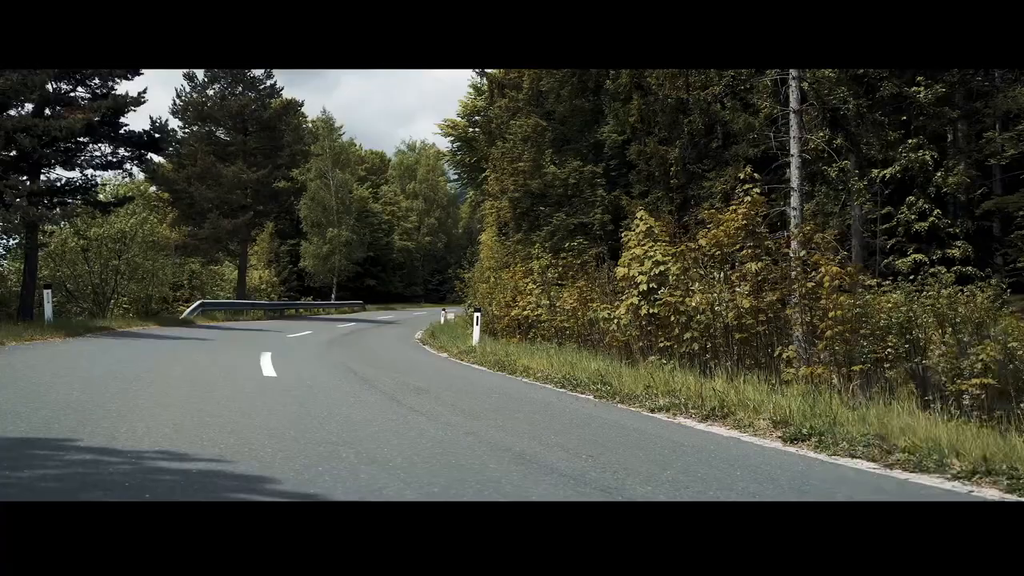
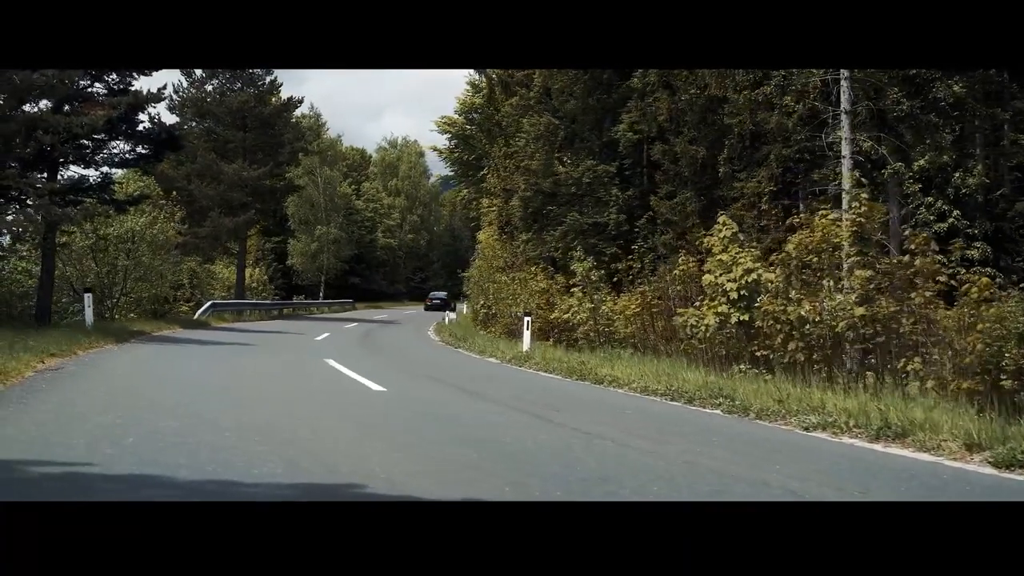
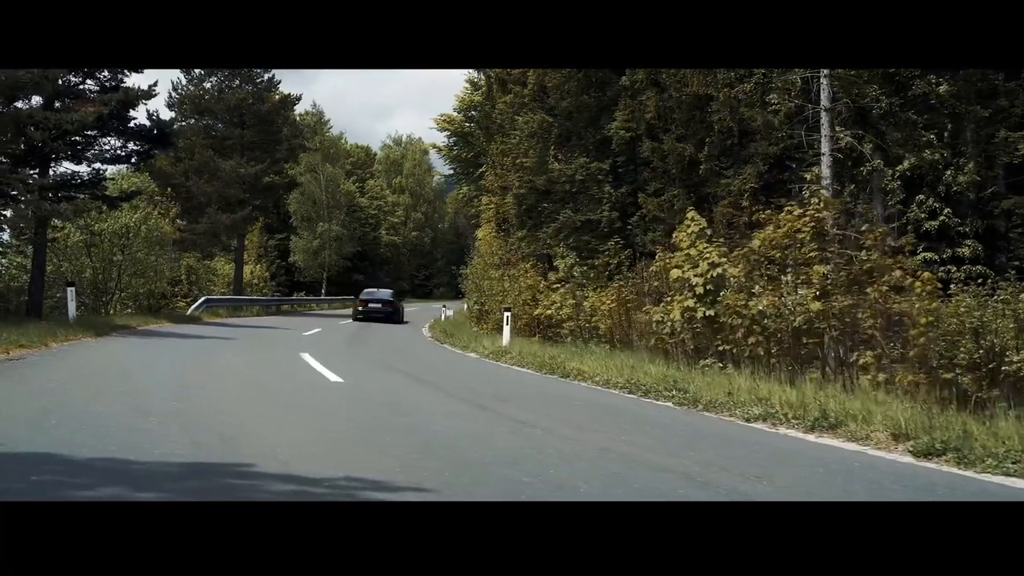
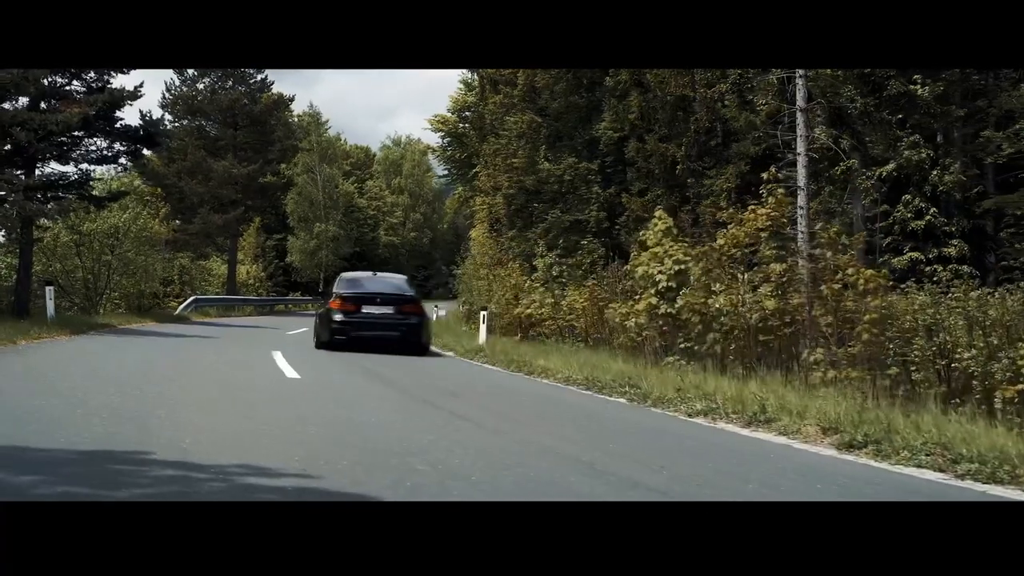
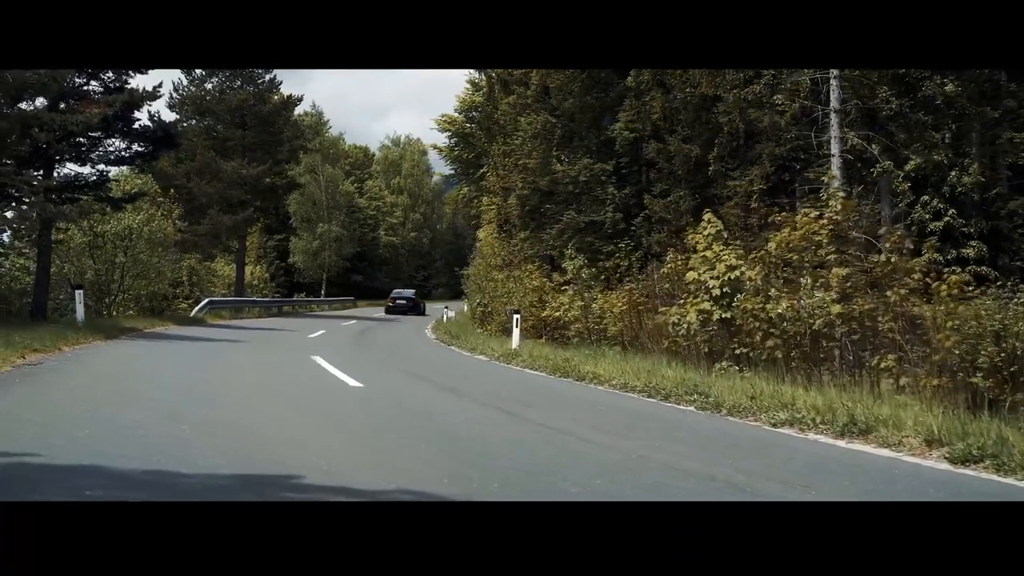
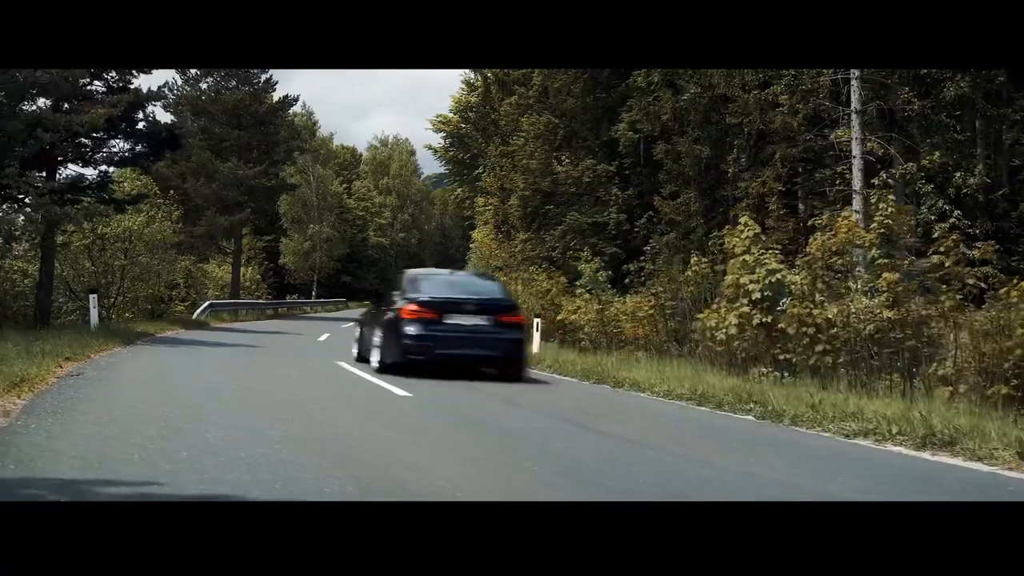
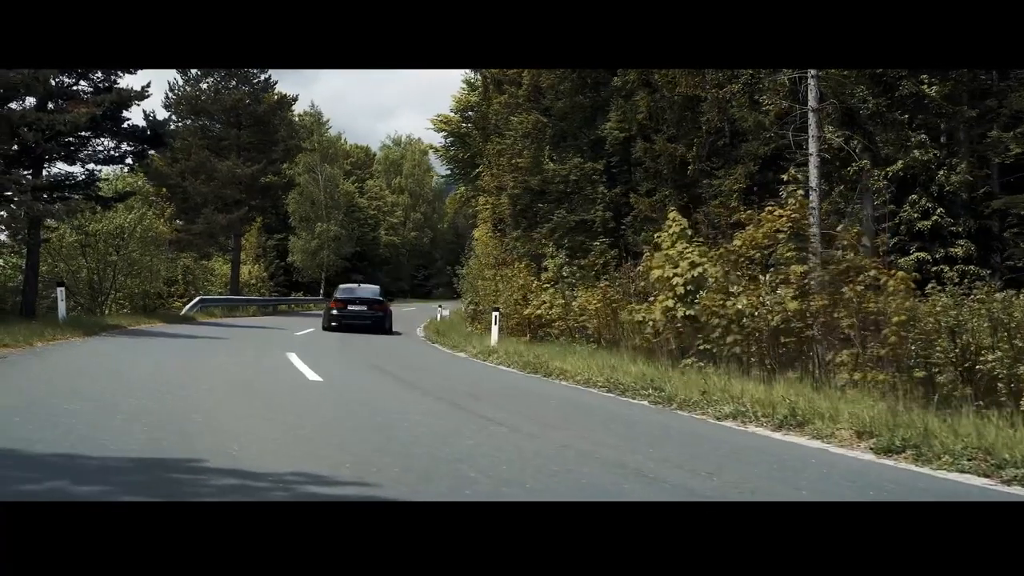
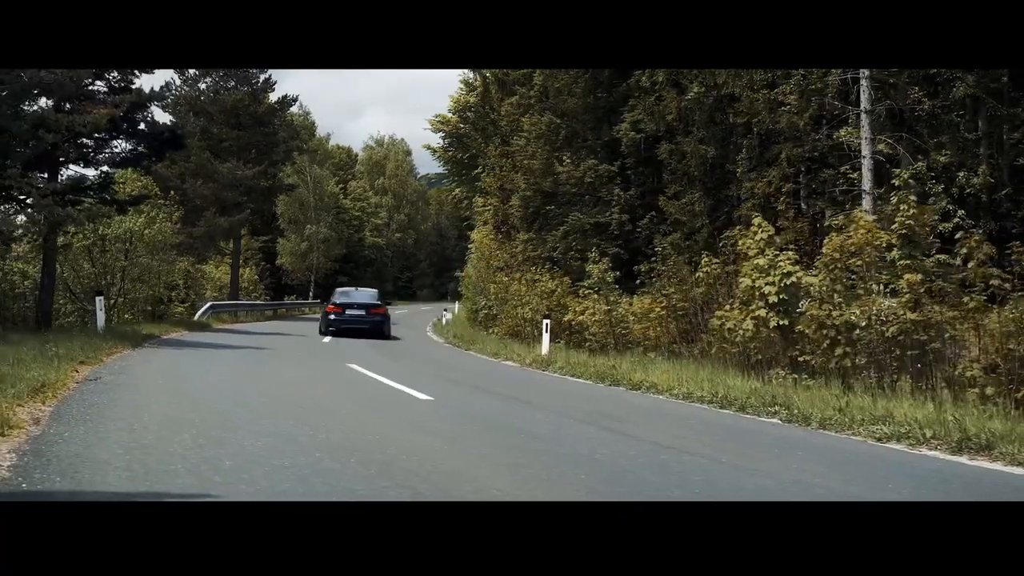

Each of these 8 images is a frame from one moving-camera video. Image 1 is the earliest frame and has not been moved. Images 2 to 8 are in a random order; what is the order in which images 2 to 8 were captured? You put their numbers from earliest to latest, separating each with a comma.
4, 7, 3, 5, 2, 6, 8
